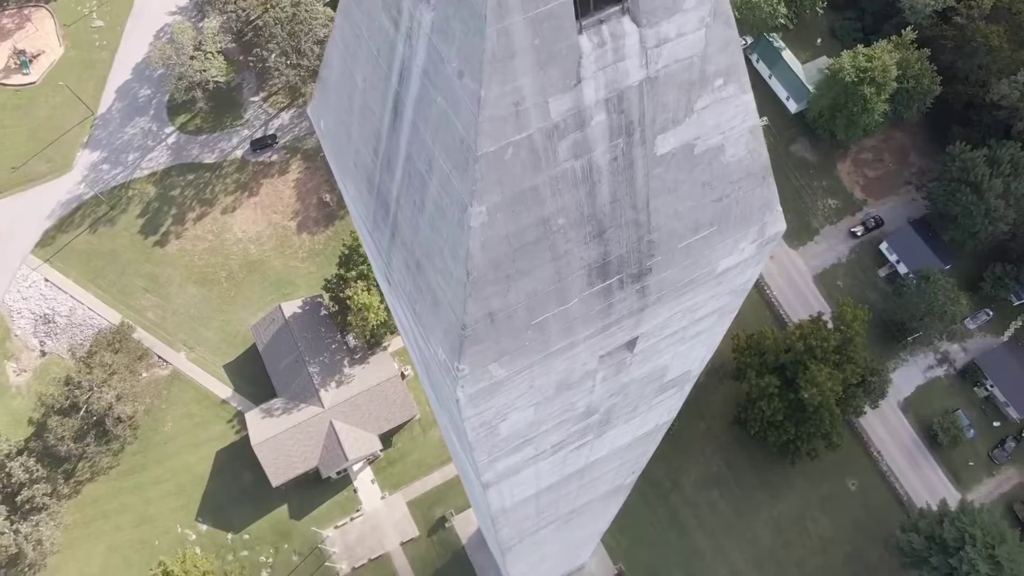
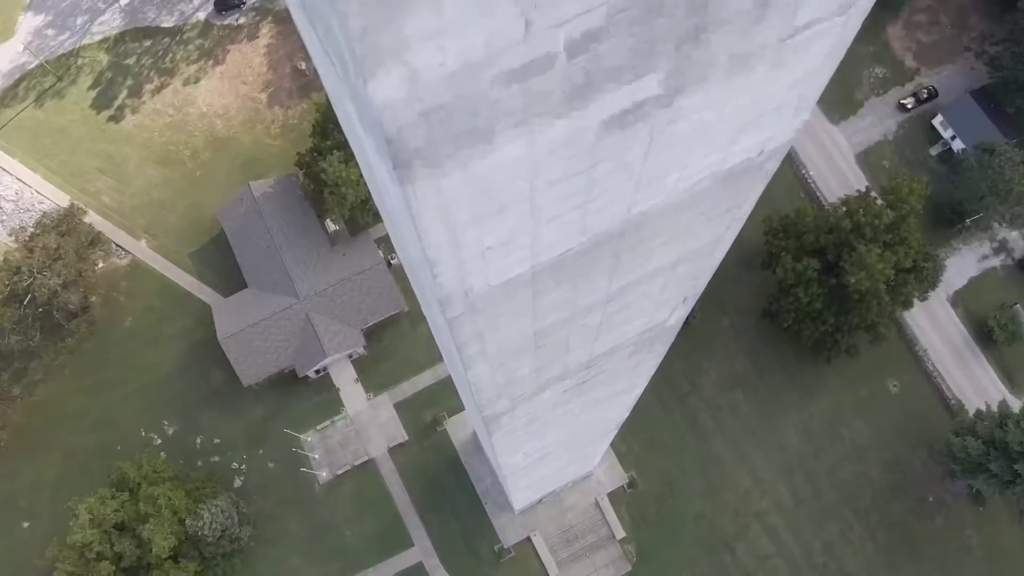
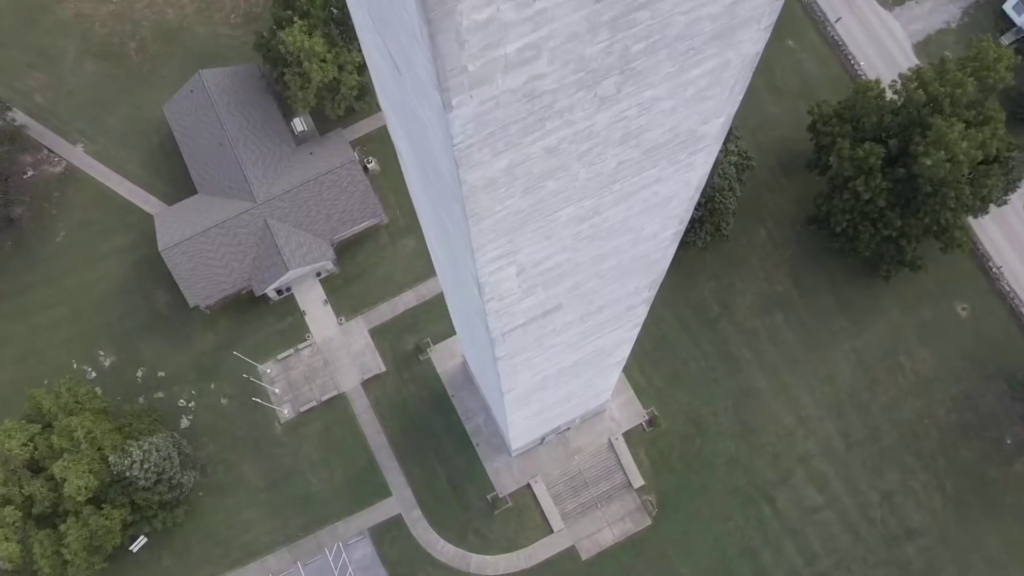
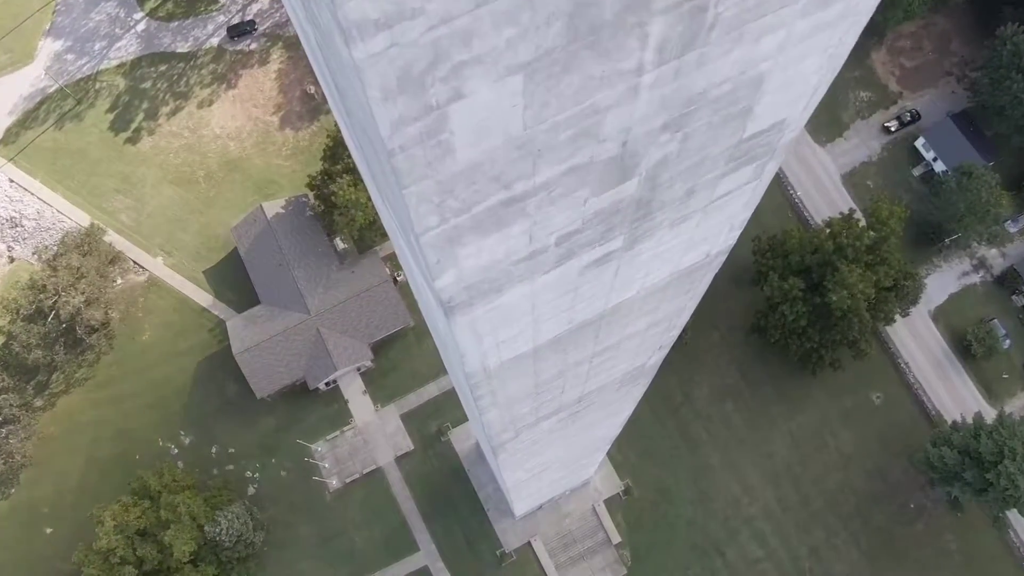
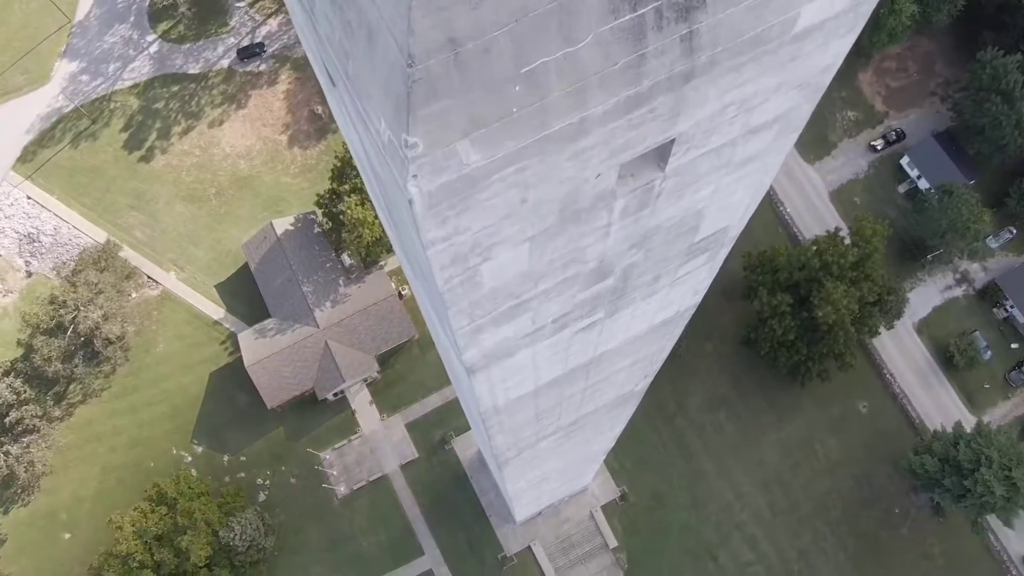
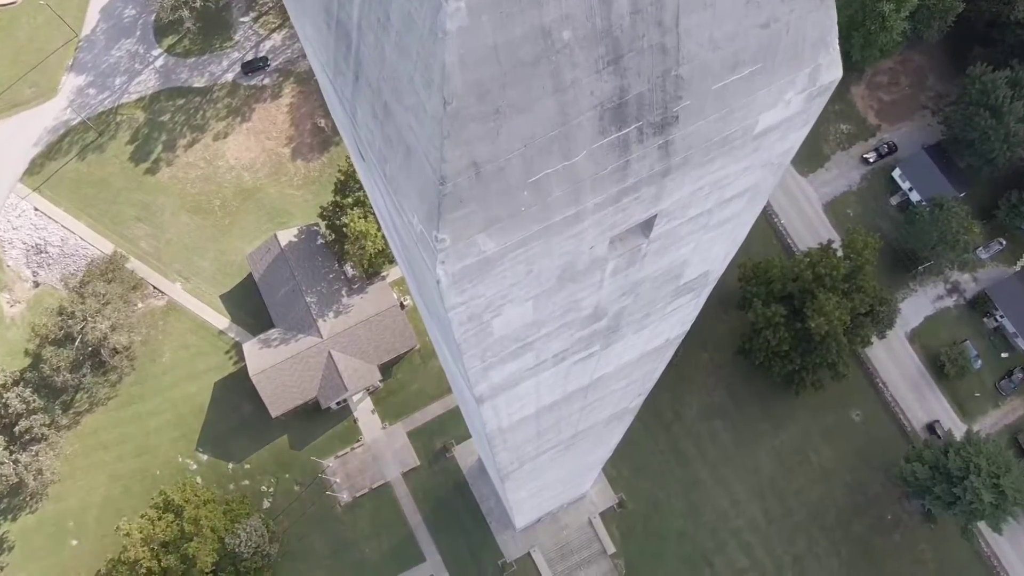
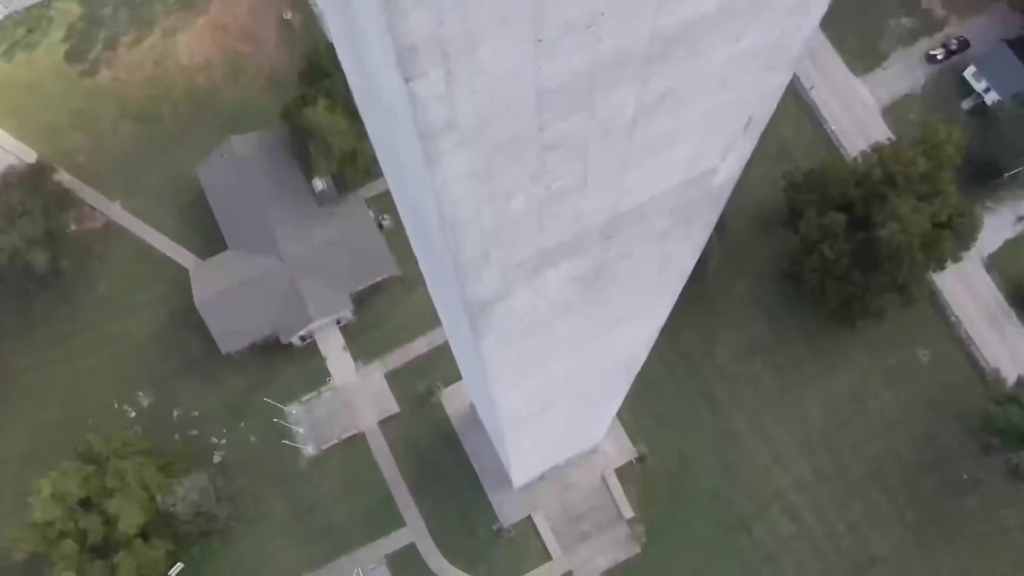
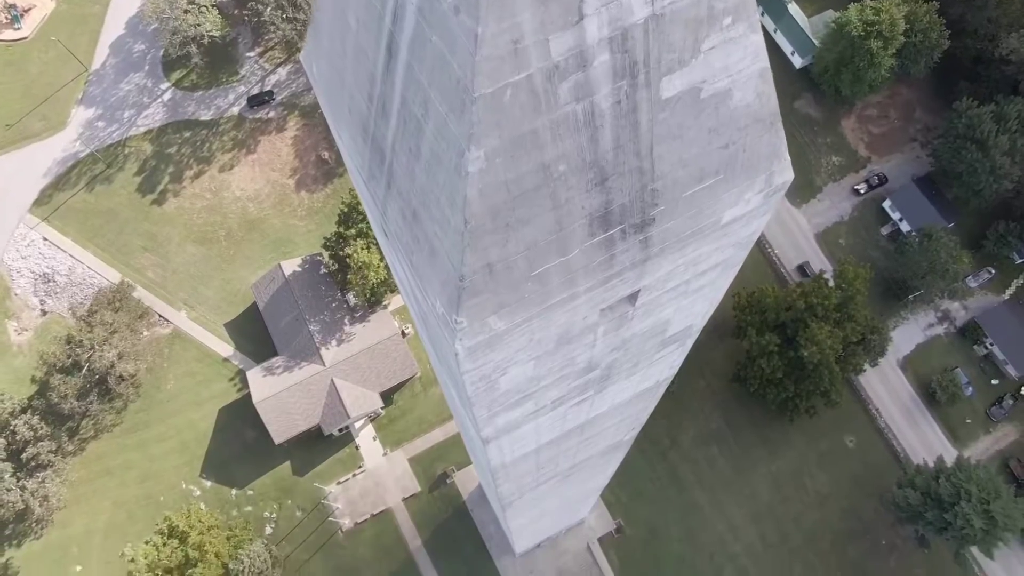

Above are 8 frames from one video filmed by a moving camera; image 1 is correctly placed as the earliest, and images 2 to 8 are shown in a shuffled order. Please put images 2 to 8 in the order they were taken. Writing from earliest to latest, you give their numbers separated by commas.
8, 6, 5, 4, 2, 7, 3
